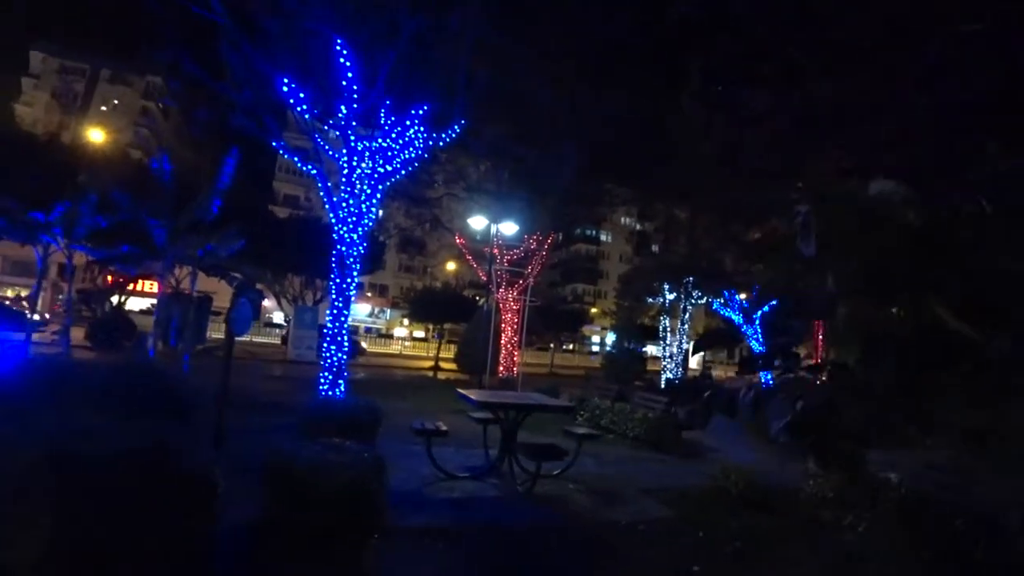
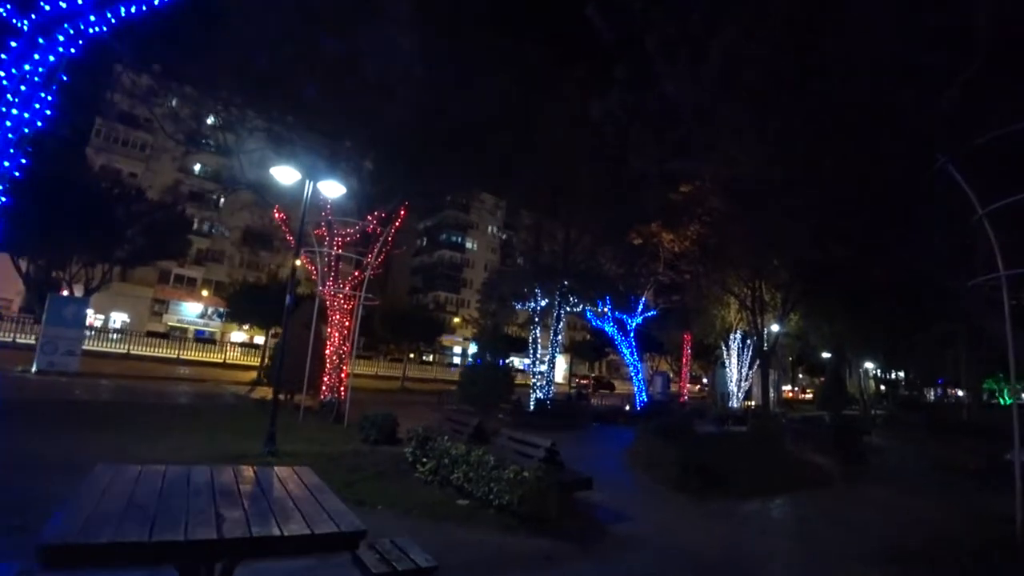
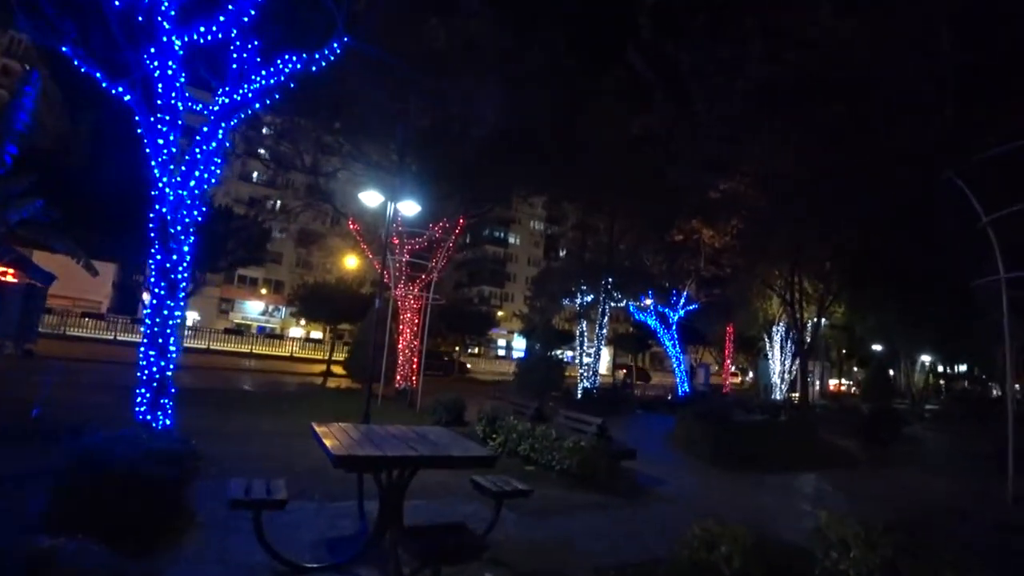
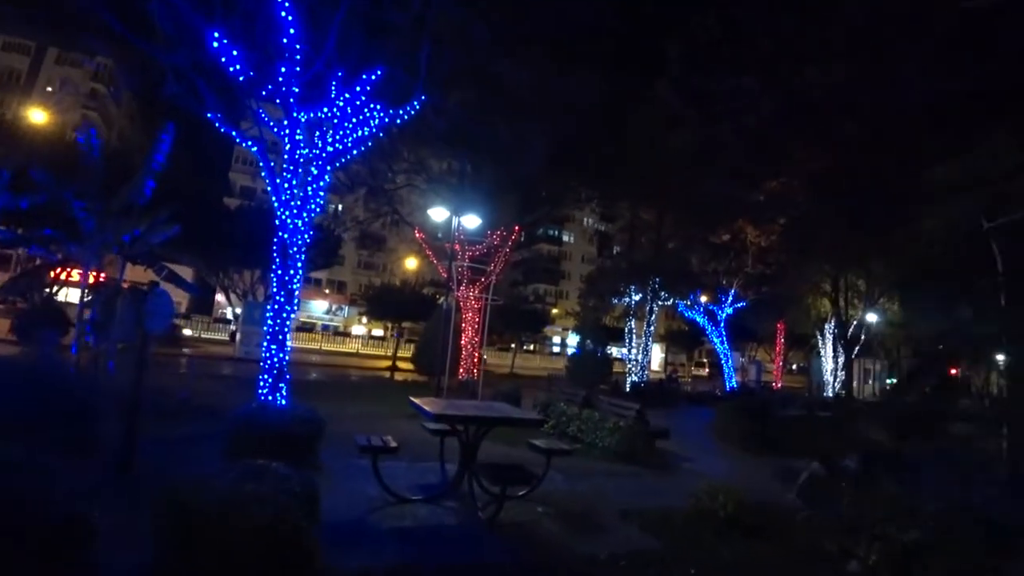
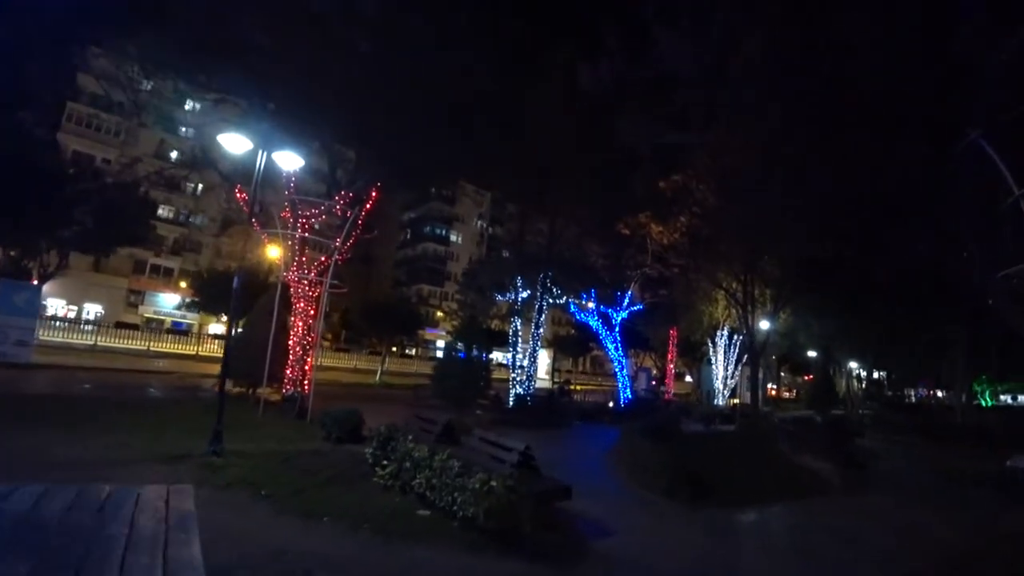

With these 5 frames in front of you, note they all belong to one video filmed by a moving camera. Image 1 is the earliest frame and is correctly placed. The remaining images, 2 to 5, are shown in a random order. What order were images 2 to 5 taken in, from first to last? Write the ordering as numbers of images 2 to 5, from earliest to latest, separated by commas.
4, 3, 2, 5
